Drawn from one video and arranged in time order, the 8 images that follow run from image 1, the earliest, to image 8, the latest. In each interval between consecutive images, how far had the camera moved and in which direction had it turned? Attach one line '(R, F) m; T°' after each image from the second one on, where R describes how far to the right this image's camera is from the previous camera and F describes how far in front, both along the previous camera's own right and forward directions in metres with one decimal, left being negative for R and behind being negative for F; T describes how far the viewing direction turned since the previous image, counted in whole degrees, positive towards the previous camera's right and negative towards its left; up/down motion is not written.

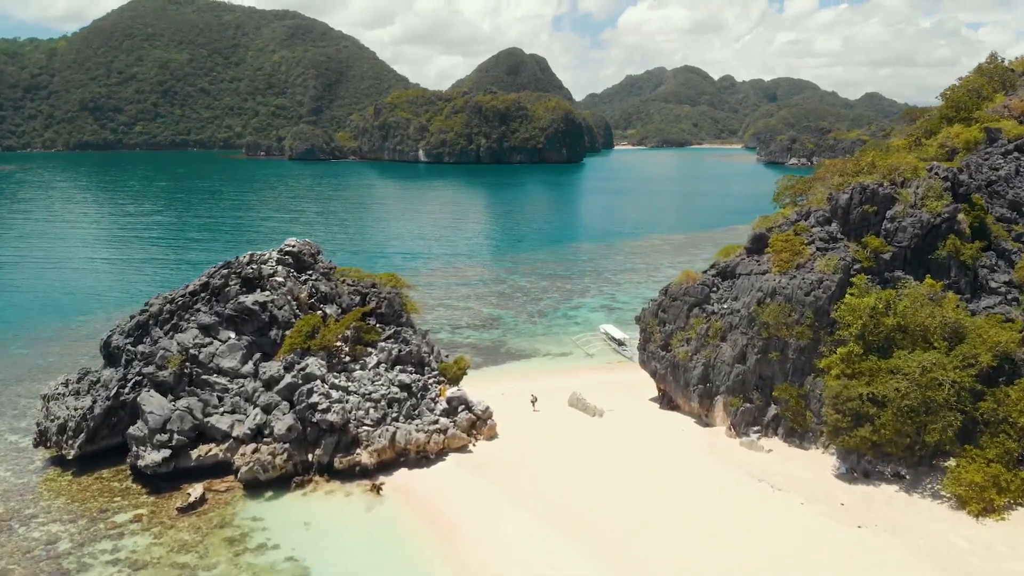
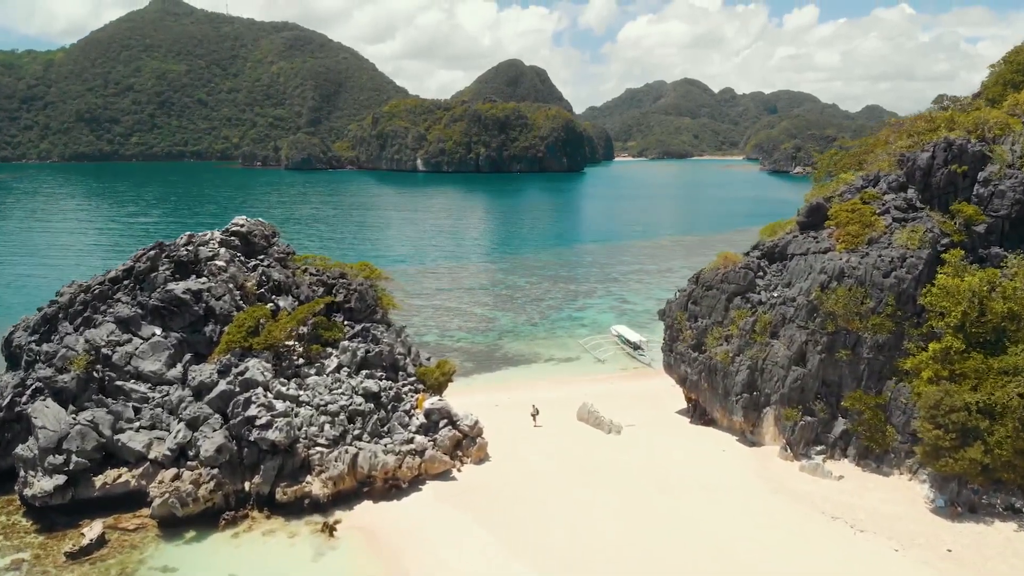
(+0.2, +5.9) m; 0°
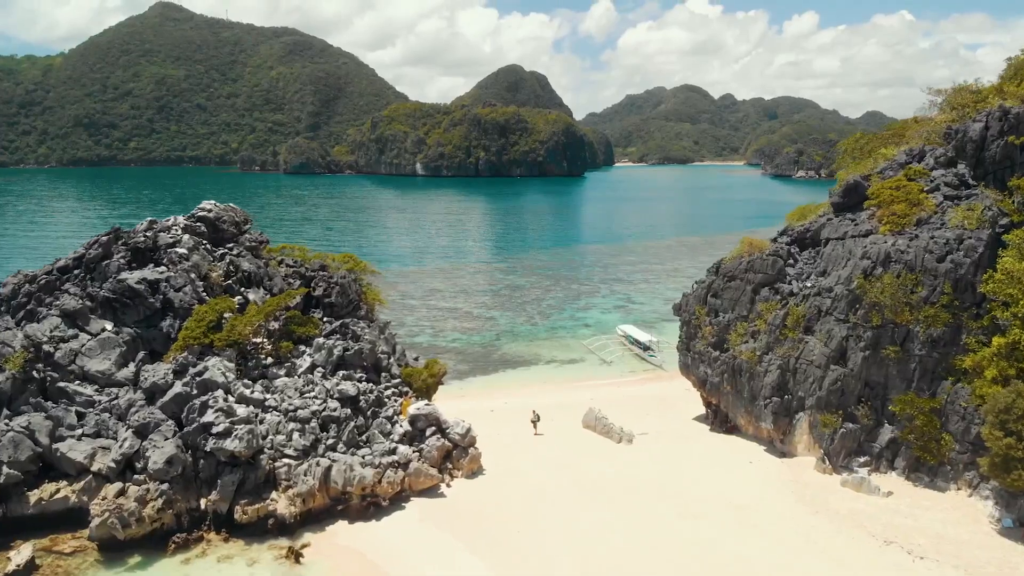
(+0.1, +2.8) m; 0°
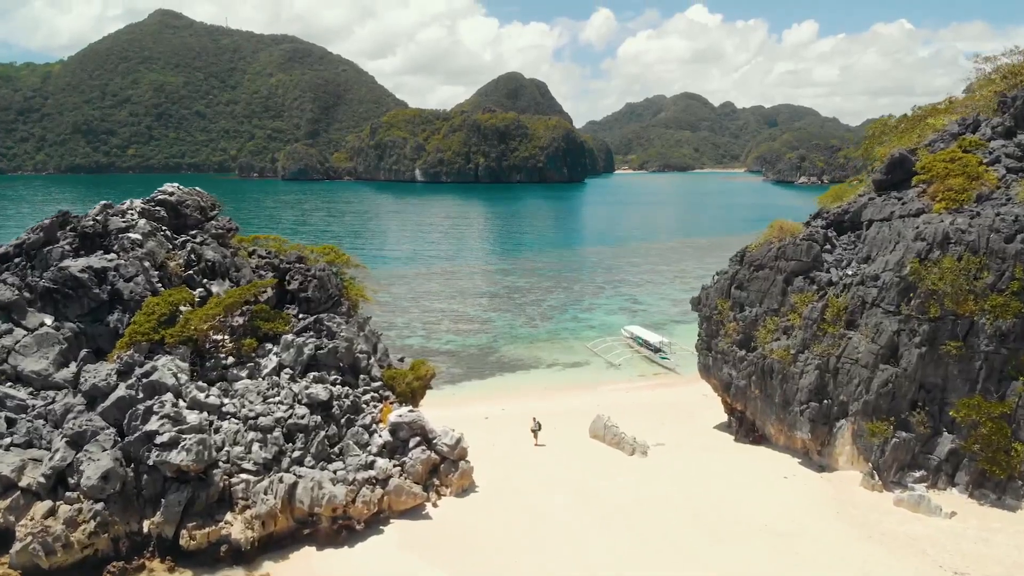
(+0.1, +2.6) m; 0°
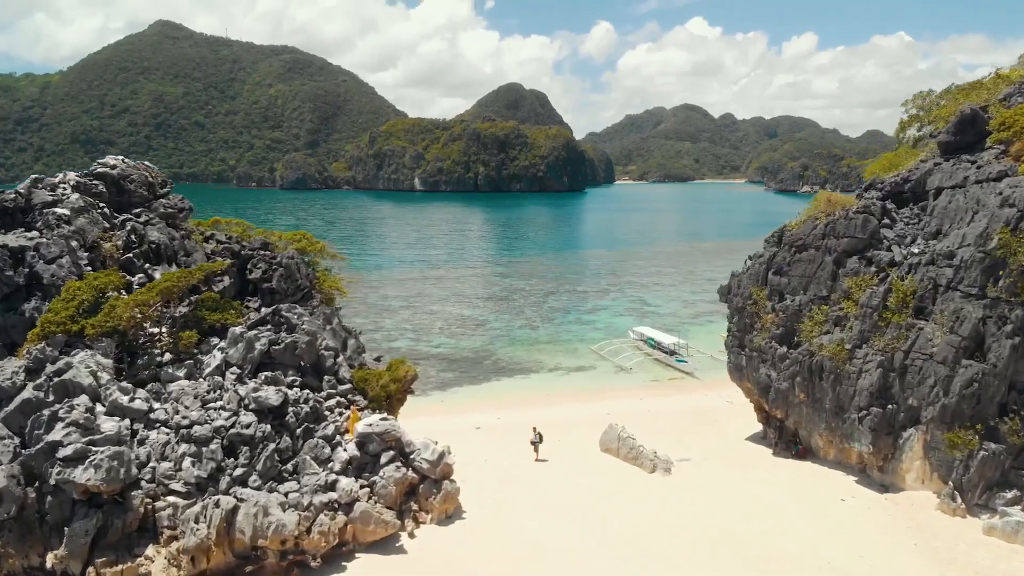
(+0.1, +3.1) m; 0°
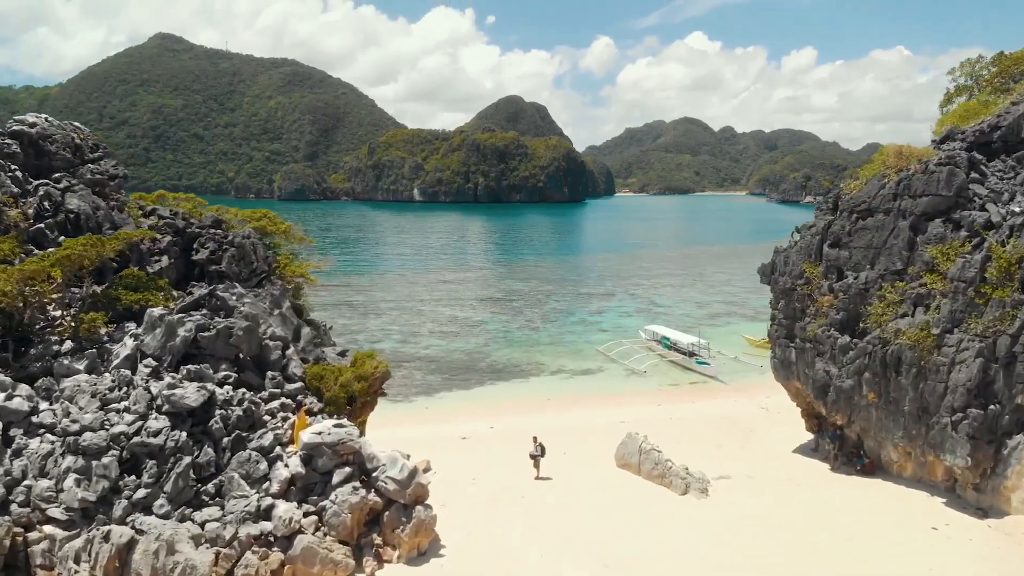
(+0.1, +3.1) m; 0°
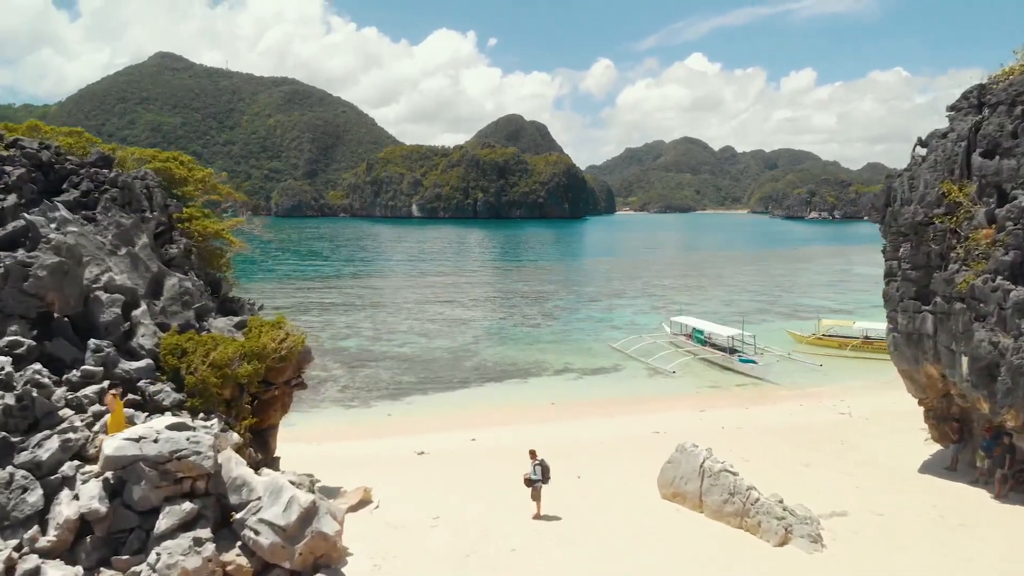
(+0.2, +4.6) m; 0°
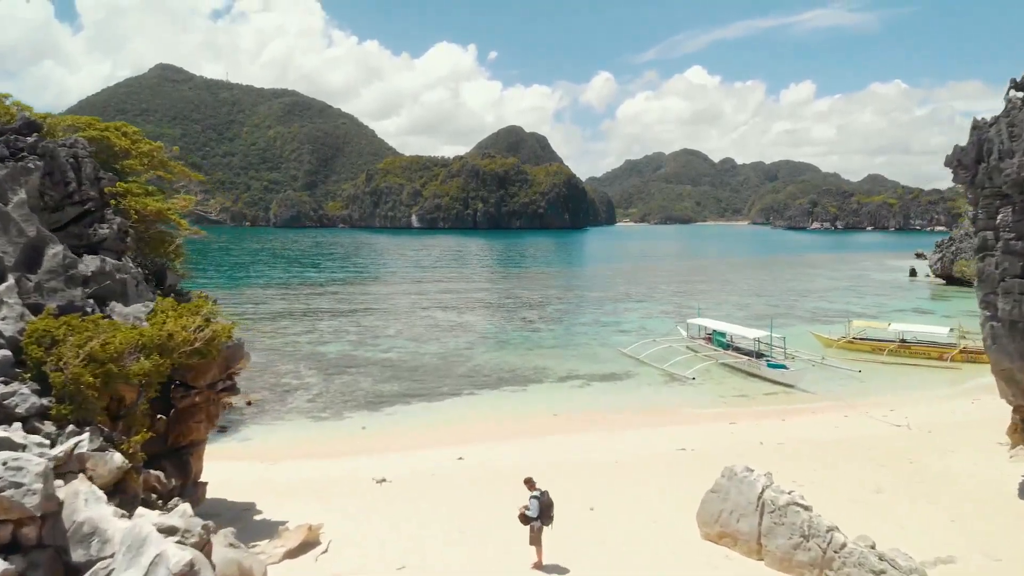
(+0.1, +2.0) m; 0°
